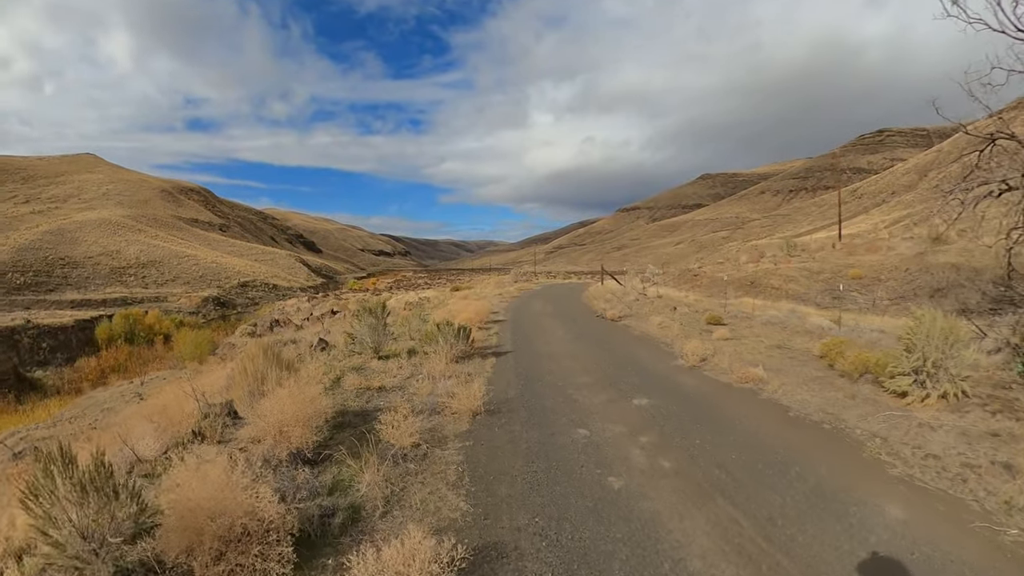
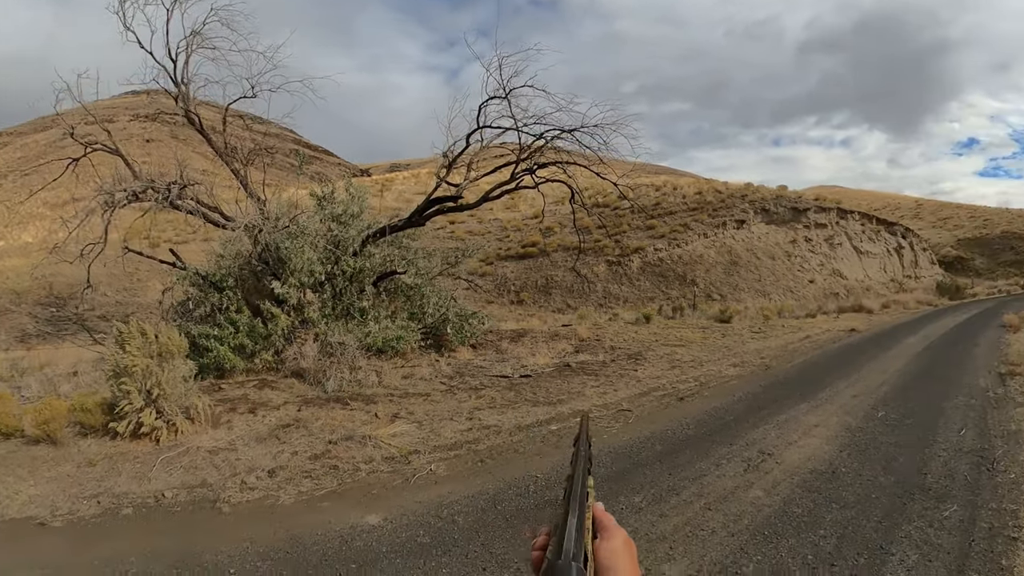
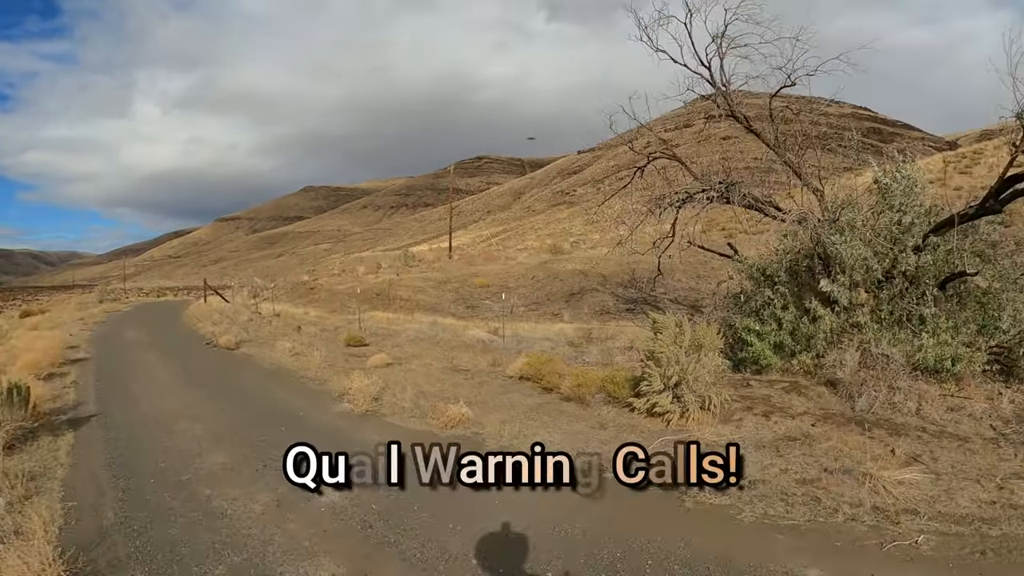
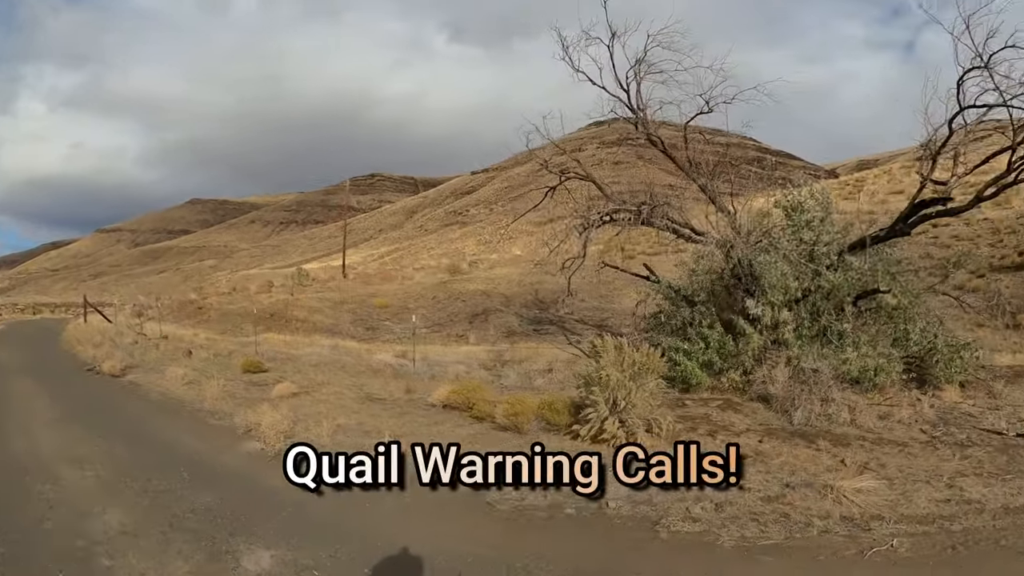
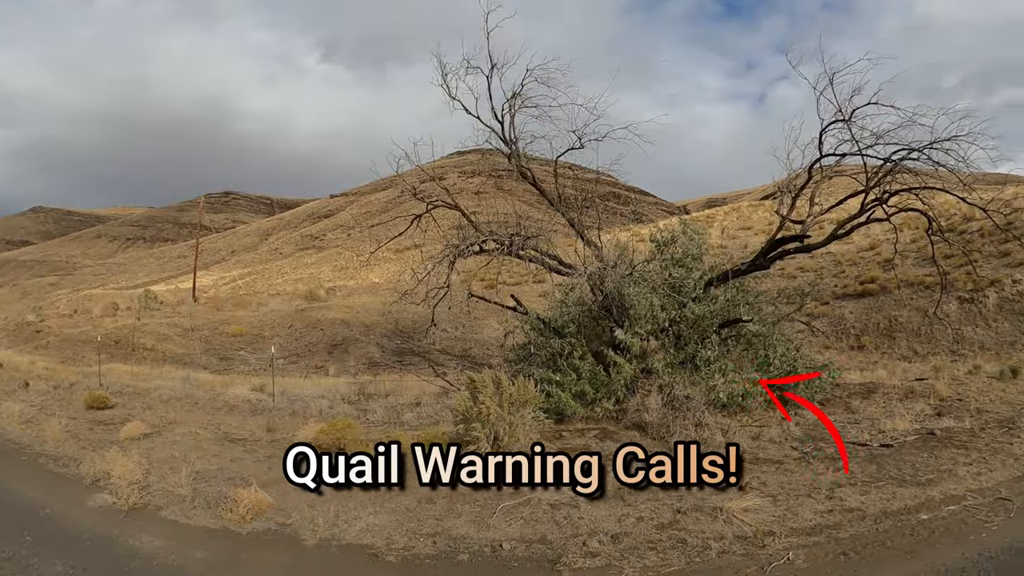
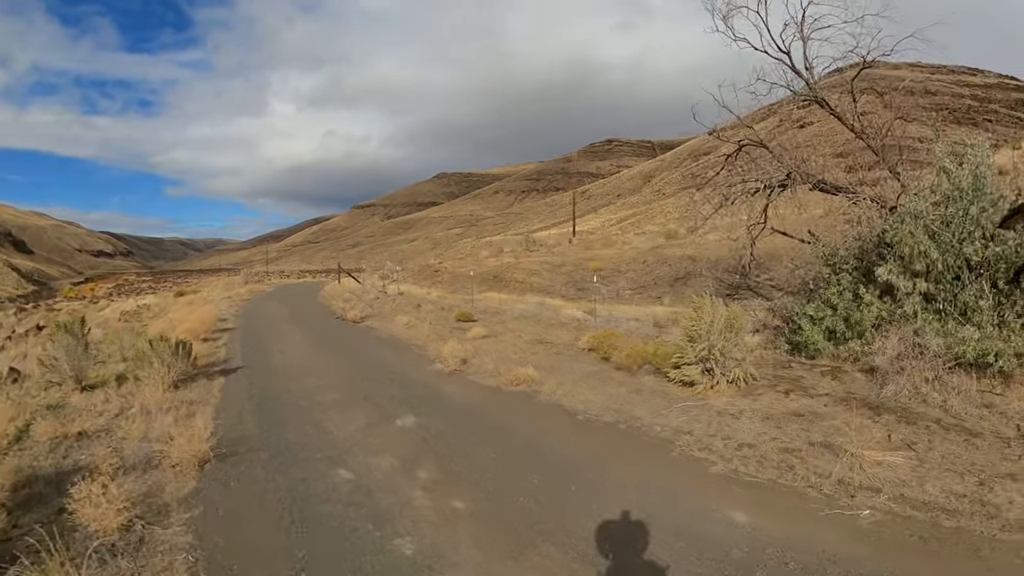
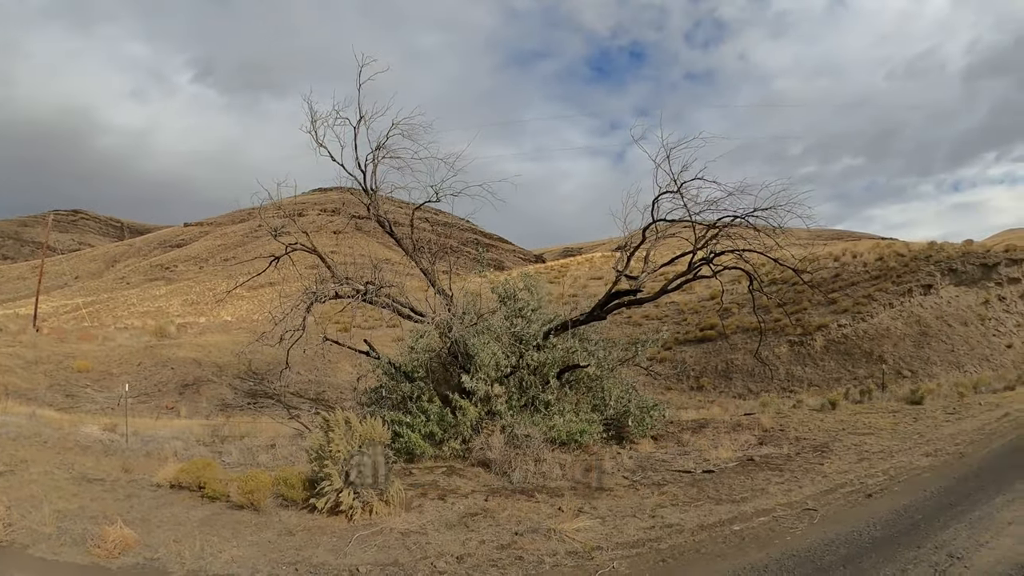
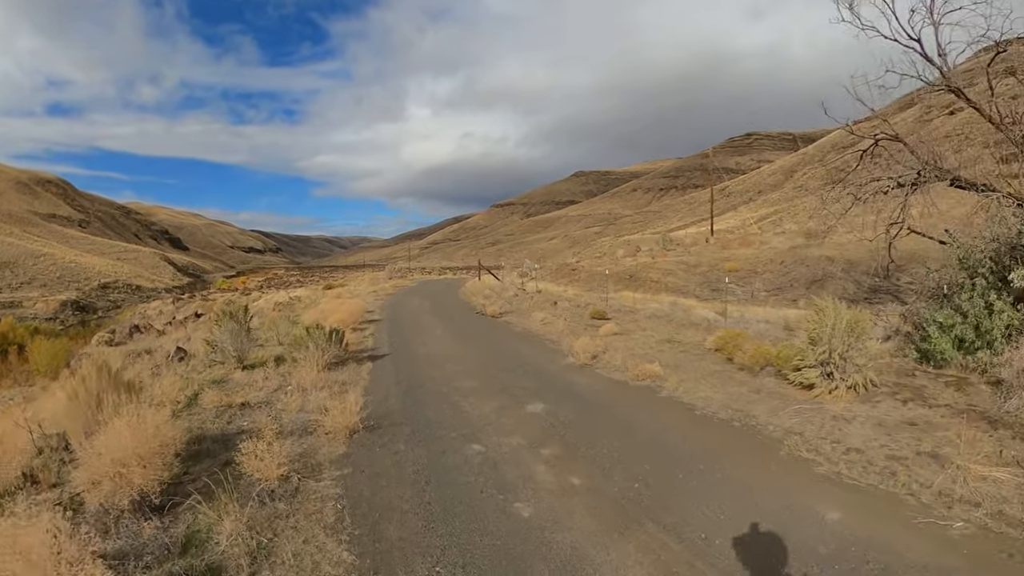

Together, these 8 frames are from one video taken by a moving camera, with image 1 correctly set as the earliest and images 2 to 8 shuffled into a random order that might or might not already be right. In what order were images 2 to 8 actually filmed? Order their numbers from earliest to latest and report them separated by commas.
8, 6, 3, 4, 5, 7, 2
